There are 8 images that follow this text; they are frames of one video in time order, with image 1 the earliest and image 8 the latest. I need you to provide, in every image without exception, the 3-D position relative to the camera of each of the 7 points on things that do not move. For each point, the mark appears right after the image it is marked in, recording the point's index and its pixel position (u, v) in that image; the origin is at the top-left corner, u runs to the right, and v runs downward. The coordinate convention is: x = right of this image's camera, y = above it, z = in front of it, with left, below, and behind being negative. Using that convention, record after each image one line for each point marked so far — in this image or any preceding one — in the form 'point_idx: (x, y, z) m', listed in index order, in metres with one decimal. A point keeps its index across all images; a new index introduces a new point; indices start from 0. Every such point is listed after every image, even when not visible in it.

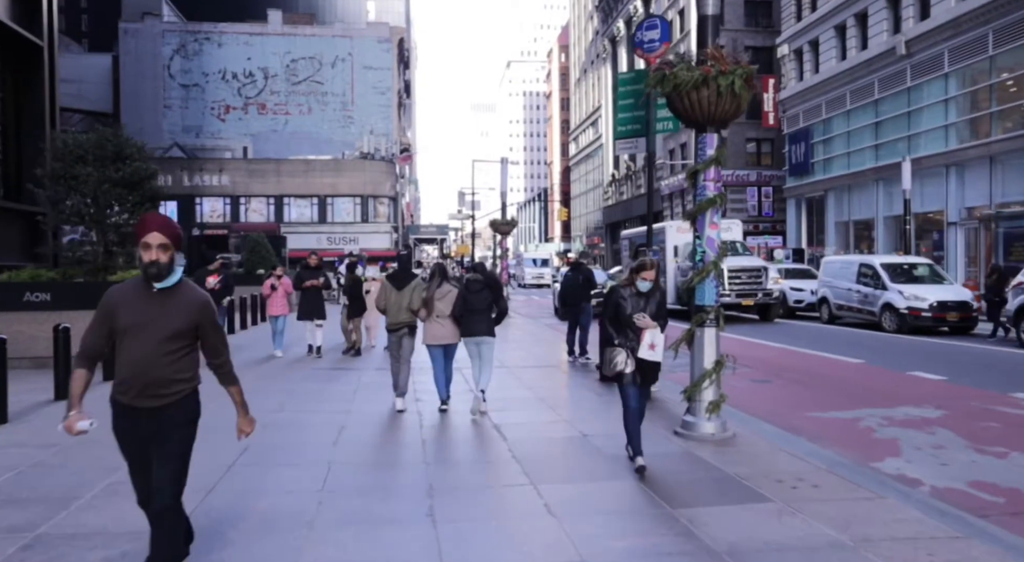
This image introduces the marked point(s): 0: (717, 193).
0: (+2.1, +0.9, +7.8) m
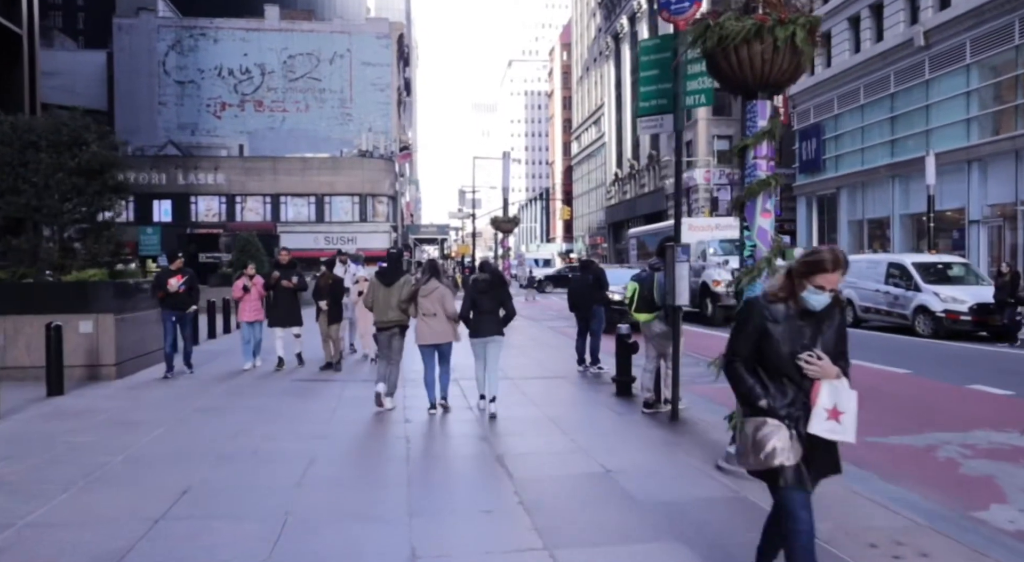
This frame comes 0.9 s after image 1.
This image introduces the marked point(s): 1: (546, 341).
0: (+2.2, +0.9, +6.4) m
1: (+0.9, -1.6, +19.5) m
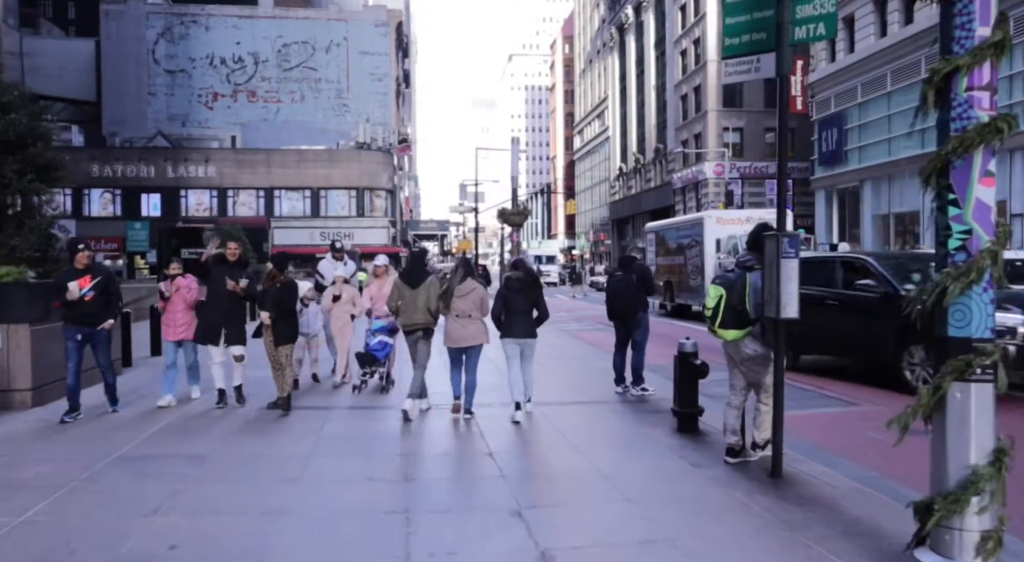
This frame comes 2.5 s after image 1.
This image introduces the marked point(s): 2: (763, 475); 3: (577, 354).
0: (+2.5, +0.9, +3.9) m
1: (+1.2, -1.6, +17.1) m
2: (+2.1, -1.6, +6.4) m
3: (+1.4, -1.5, +16.1) m
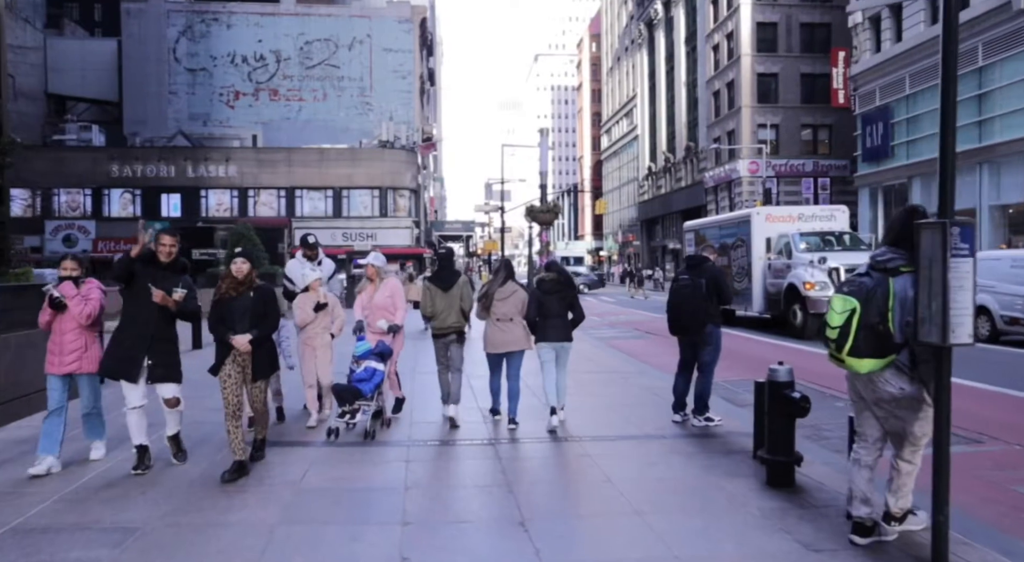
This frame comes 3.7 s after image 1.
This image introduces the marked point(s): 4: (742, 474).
0: (+2.7, +0.8, +1.9) m
1: (+1.8, -1.6, +15.1) m
2: (+2.4, -1.7, +4.4) m
3: (+1.9, -1.6, +14.2) m
4: (+2.0, -1.7, +6.5) m
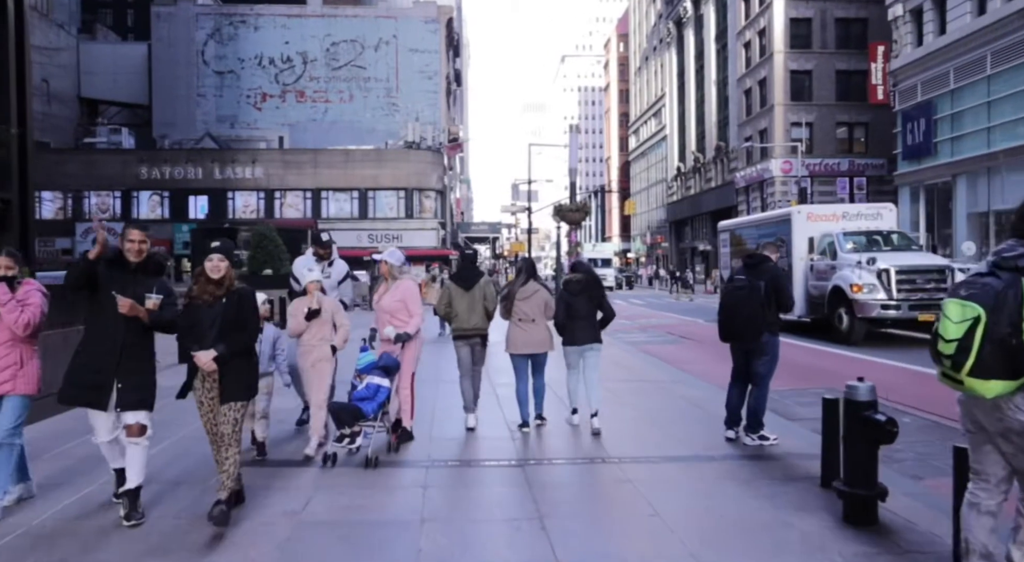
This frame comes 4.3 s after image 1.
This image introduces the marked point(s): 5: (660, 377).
0: (+2.8, +0.8, +1.0) m
1: (+2.4, -1.7, +14.2) m
2: (+2.6, -1.7, +3.5) m
3: (+2.4, -1.6, +13.3) m
4: (+2.2, -1.7, +5.6) m
5: (+2.6, -1.7, +13.1) m
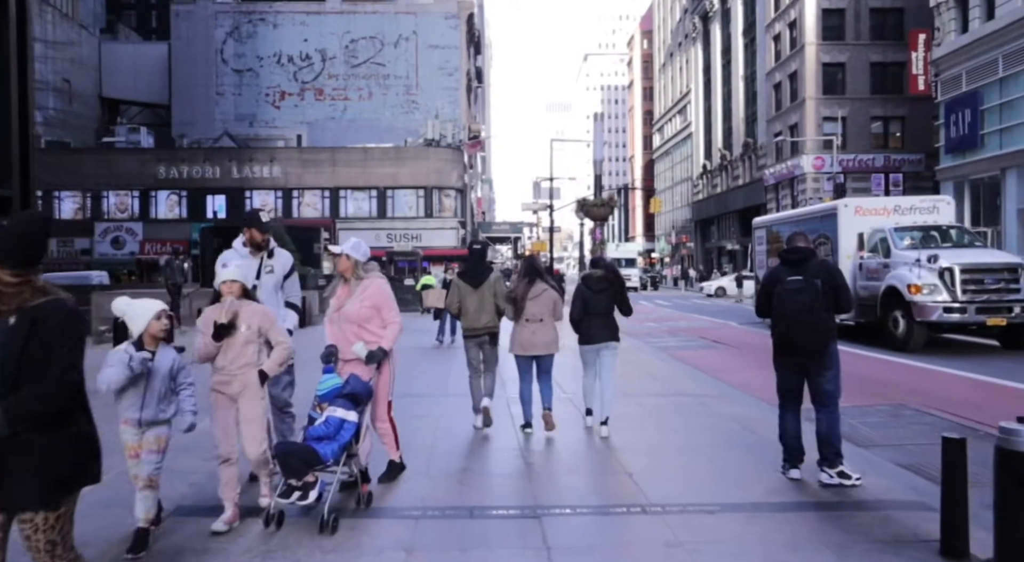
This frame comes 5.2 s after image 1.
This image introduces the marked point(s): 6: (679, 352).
0: (+2.7, +0.8, -0.6) m
1: (+2.7, -1.7, +12.6) m
2: (+2.6, -1.7, +1.9) m
3: (+2.7, -1.6, +11.7) m
4: (+2.3, -1.7, +4.0) m
5: (+2.9, -1.6, +11.5) m
6: (+4.1, -1.7, +18.6) m
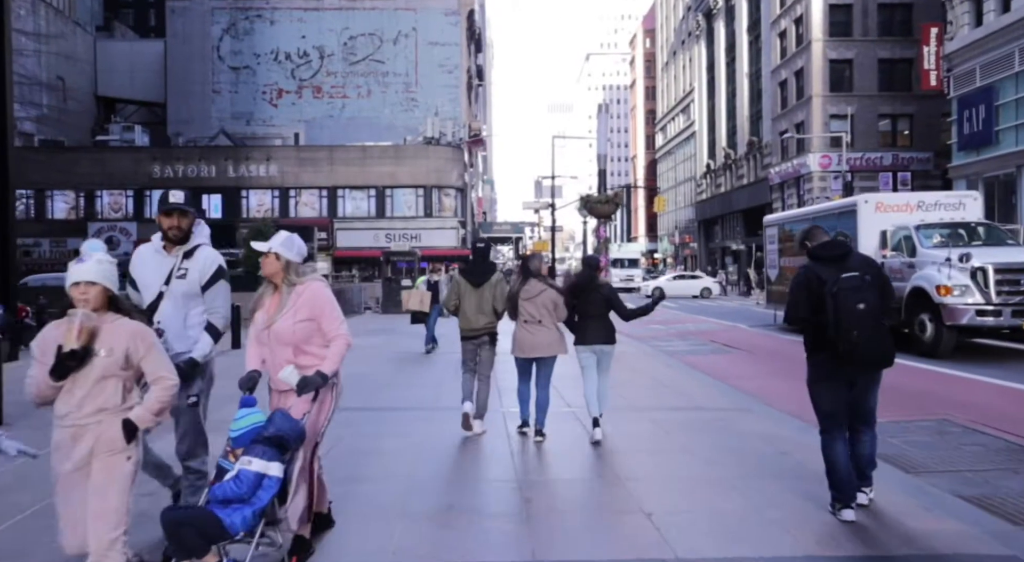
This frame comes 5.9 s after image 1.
0: (+2.6, +0.8, -1.7) m
1: (+2.6, -1.7, +11.5) m
2: (+2.5, -1.7, +0.8) m
3: (+2.7, -1.7, +10.6) m
4: (+2.2, -1.7, +2.9) m
5: (+2.8, -1.7, +10.4) m
6: (+4.1, -1.8, +17.5) m
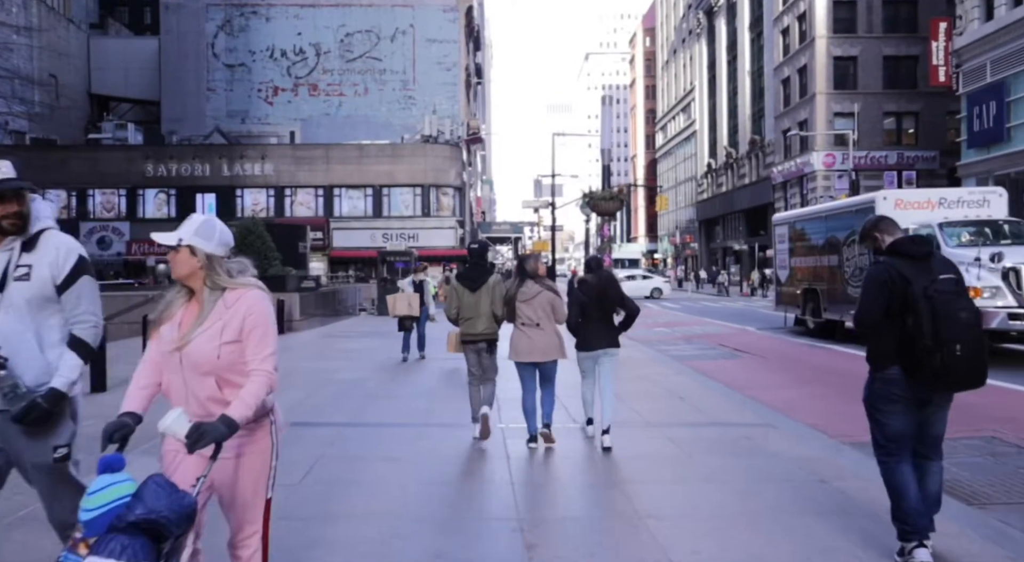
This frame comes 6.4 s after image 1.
0: (+2.6, +0.8, -2.6) m
1: (+2.6, -1.7, +10.6) m
2: (+2.5, -1.7, -0.1) m
3: (+2.7, -1.7, +9.7) m
4: (+2.3, -1.7, +2.0) m
5: (+2.8, -1.7, +9.5) m
6: (+4.1, -1.8, +16.6) m
